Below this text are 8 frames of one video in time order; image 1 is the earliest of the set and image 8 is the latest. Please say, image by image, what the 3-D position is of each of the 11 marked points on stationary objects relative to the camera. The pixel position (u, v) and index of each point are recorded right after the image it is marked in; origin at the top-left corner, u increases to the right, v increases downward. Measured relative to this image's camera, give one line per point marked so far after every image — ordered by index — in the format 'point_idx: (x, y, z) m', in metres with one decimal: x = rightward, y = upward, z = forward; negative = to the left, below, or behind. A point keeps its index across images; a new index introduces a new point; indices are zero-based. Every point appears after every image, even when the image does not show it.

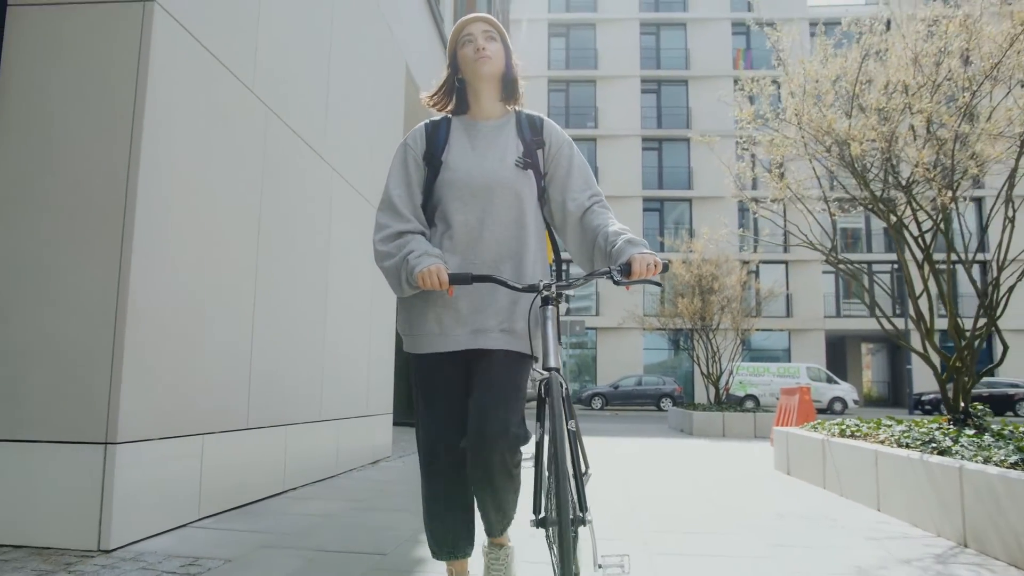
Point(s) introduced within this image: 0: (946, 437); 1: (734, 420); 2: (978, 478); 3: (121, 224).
0: (+2.7, -0.9, +4.4) m
1: (+3.8, -2.3, +12.2) m
2: (+2.2, -0.9, +3.3) m
3: (-1.6, +0.3, +3.0) m
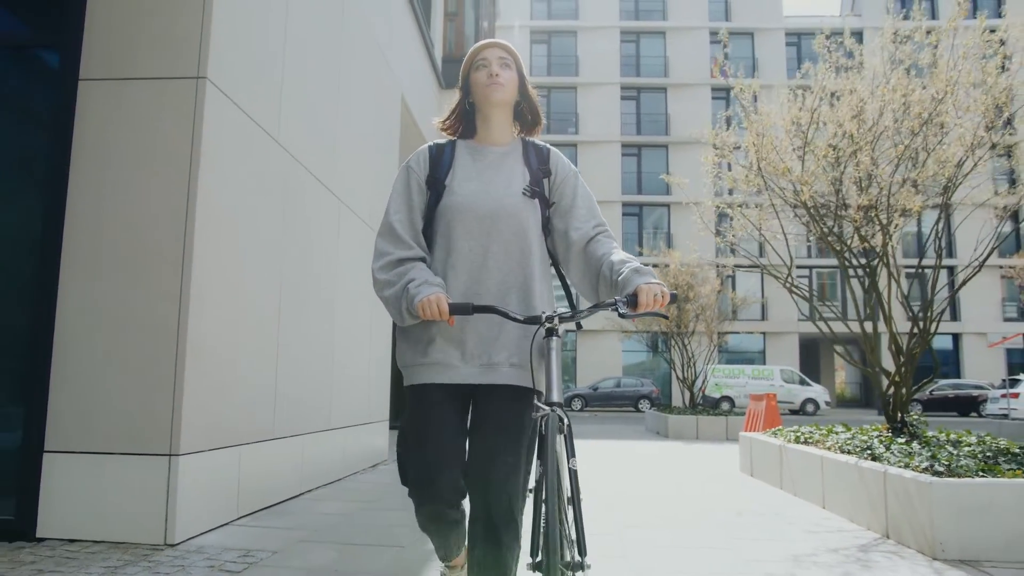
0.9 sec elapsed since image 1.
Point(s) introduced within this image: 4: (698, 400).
0: (+2.6, -1.1, +5.0) m
1: (+3.6, -2.4, +12.9) m
2: (+2.1, -1.1, +4.0) m
3: (-1.6, +0.1, +3.6) m
4: (+4.2, -2.5, +16.1) m
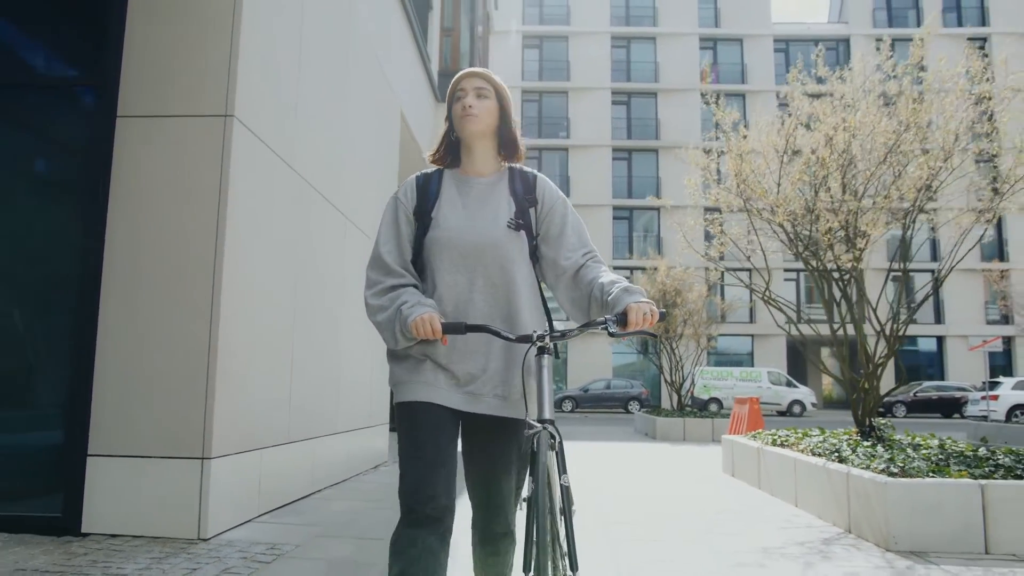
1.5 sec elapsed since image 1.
0: (+2.6, -1.2, +5.5) m
1: (+3.4, -2.6, +13.4) m
2: (+2.1, -1.2, +4.4) m
3: (-1.7, 0.0, +3.9) m
4: (+4.0, -2.6, +16.5) m
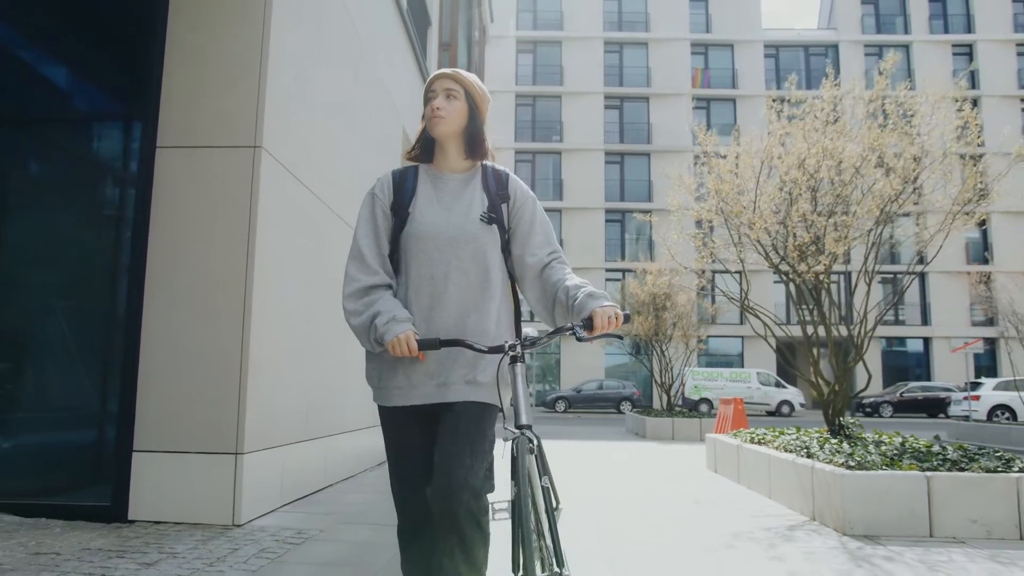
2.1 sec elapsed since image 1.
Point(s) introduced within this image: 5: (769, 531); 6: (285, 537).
0: (+2.6, -1.3, +6.0) m
1: (+3.3, -2.7, +13.9) m
2: (+2.1, -1.3, +4.9) m
3: (-1.7, -0.1, +4.4) m
4: (+3.9, -2.7, +17.0) m
5: (+1.7, -1.6, +4.6) m
6: (-1.3, -1.4, +4.1) m
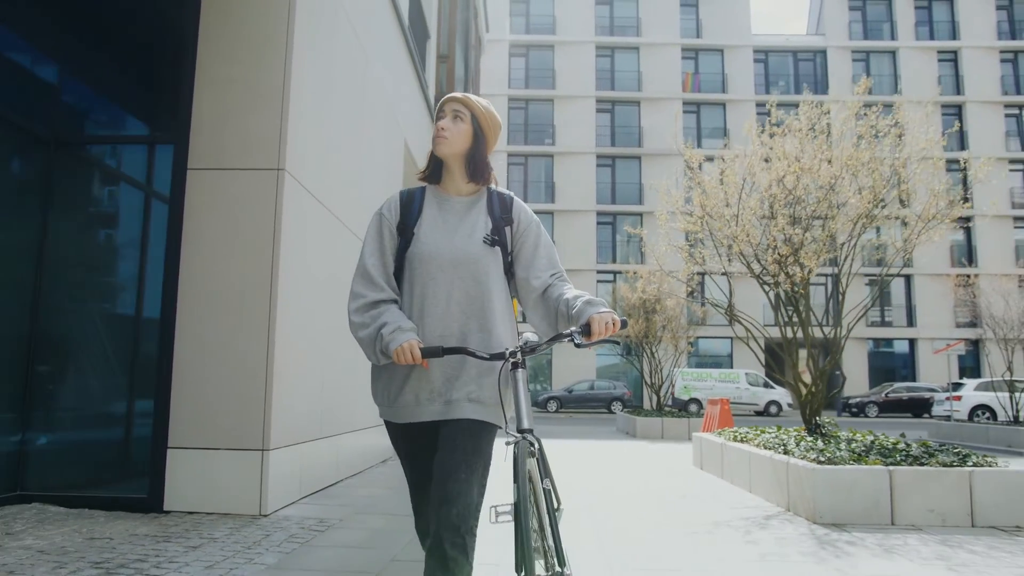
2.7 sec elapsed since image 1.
0: (+2.5, -1.4, +6.4) m
1: (+3.2, -2.7, +14.4) m
2: (+2.1, -1.4, +5.4) m
3: (-1.6, -0.2, +4.8) m
4: (+3.8, -2.8, +17.5) m
5: (+1.7, -1.7, +5.1) m
6: (-1.3, -1.5, +4.5) m
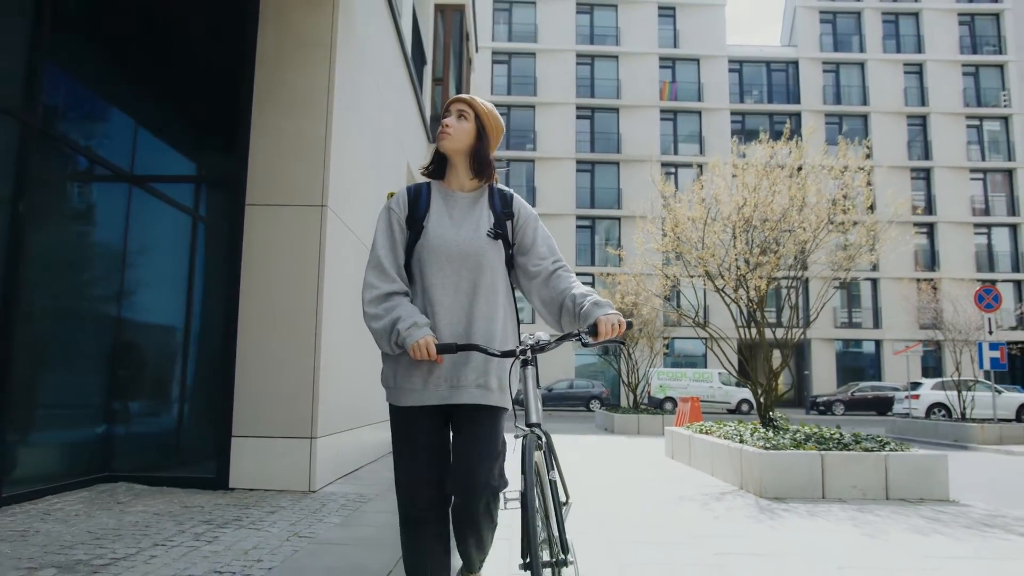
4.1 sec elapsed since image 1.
0: (+2.5, -1.5, +7.6) m
1: (+2.9, -2.9, +15.5) m
2: (+2.1, -1.5, +6.5) m
3: (-1.6, -0.3, +5.8) m
4: (+3.4, -3.0, +18.7) m
5: (+1.7, -1.8, +6.2) m
6: (-1.2, -1.6, +5.5) m
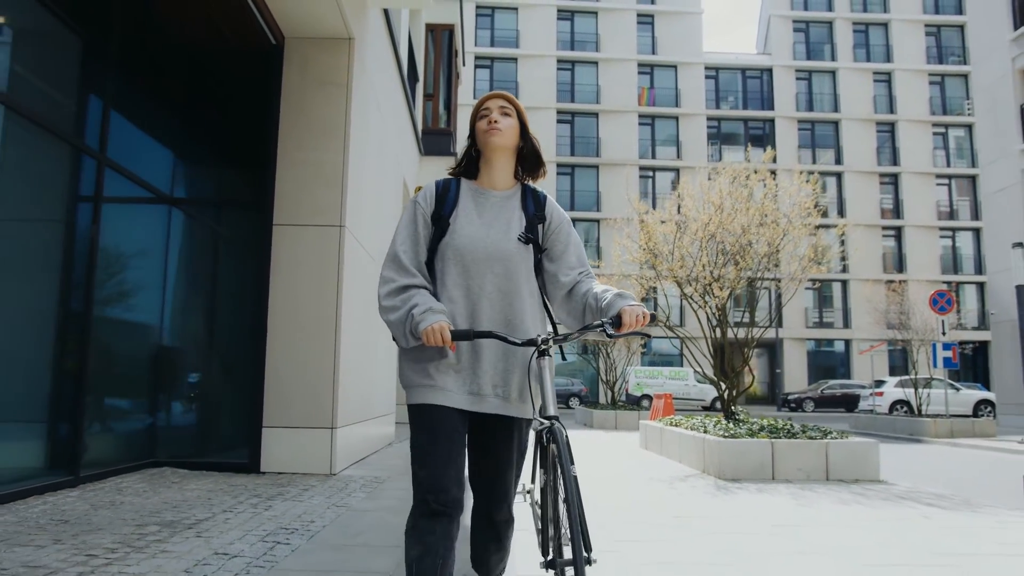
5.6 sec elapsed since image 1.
0: (+2.4, -1.6, +8.6) m
1: (+2.6, -3.0, +16.5) m
2: (+2.1, -1.6, +7.5) m
3: (-1.7, -0.4, +6.7) m
4: (+2.9, -3.0, +19.7) m
5: (+1.6, -1.9, +7.2) m
6: (-1.3, -1.7, +6.4) m
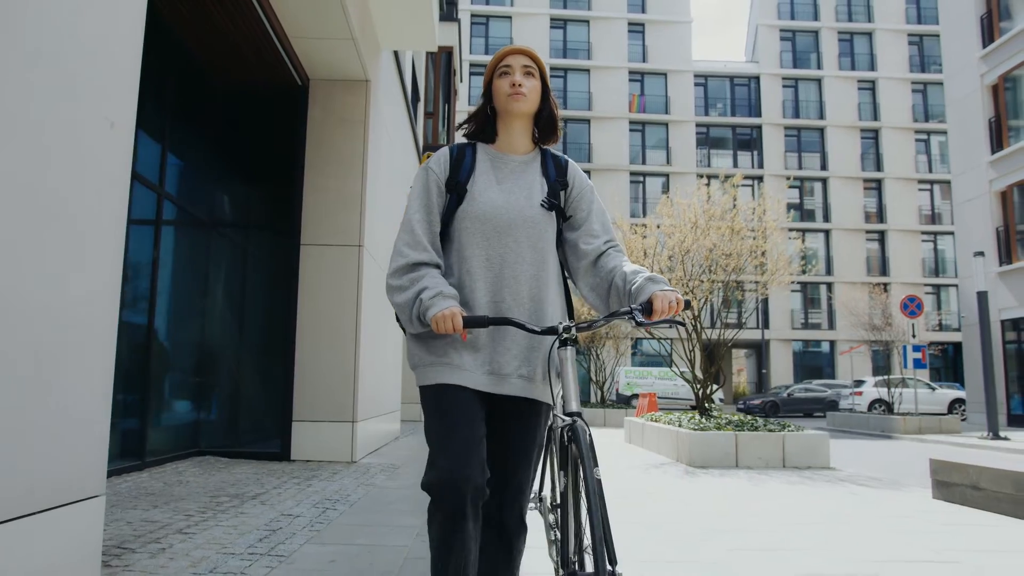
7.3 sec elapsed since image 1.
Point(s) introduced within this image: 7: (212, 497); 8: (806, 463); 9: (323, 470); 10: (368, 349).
0: (+2.4, -1.8, +9.6) m
1: (+2.5, -3.1, +17.5) m
2: (+2.0, -1.7, +8.5) m
3: (-1.7, -0.5, +7.7) m
4: (+2.8, -3.2, +20.7) m
5: (+1.6, -2.0, +8.2) m
6: (-1.3, -1.8, +7.4) m
7: (-2.1, -1.5, +5.0) m
8: (+3.3, -2.0, +8.1) m
9: (-1.8, -1.7, +6.8) m
10: (-1.7, -0.7, +8.0) m
